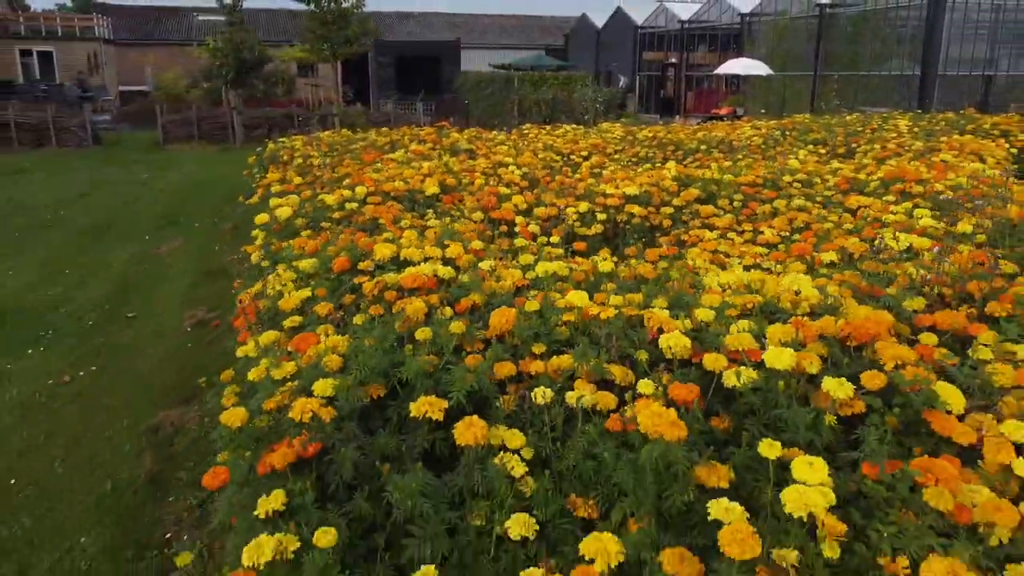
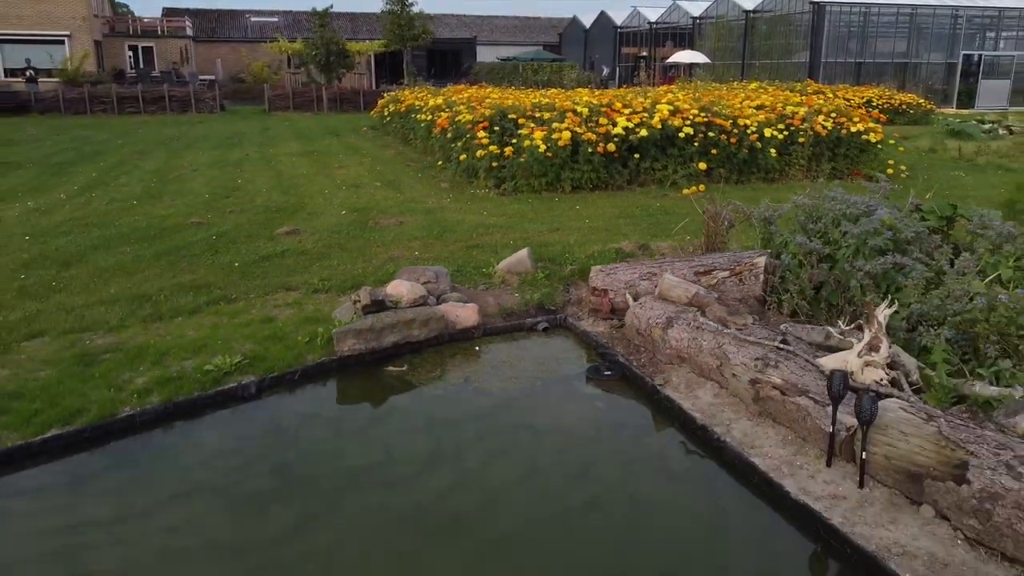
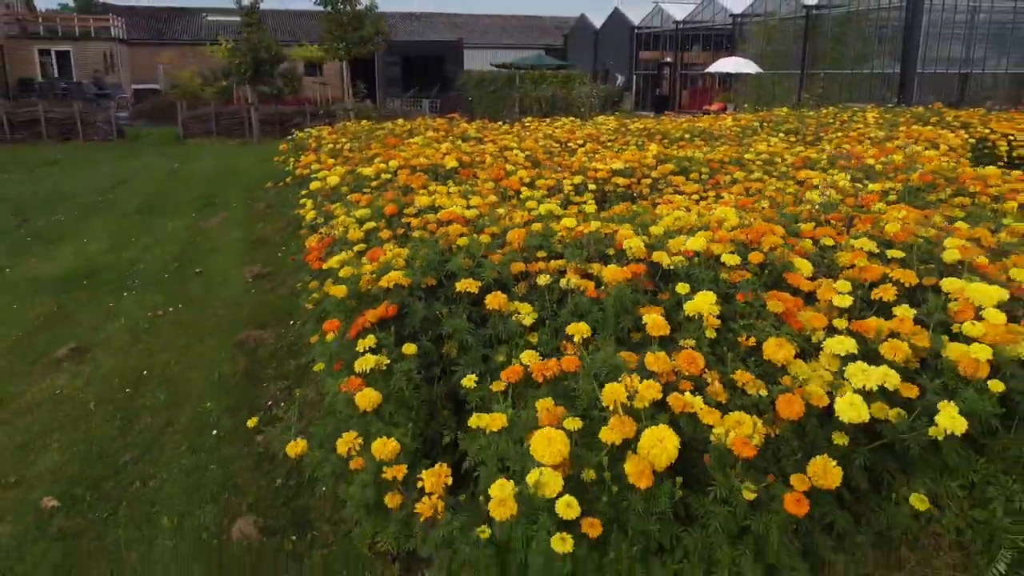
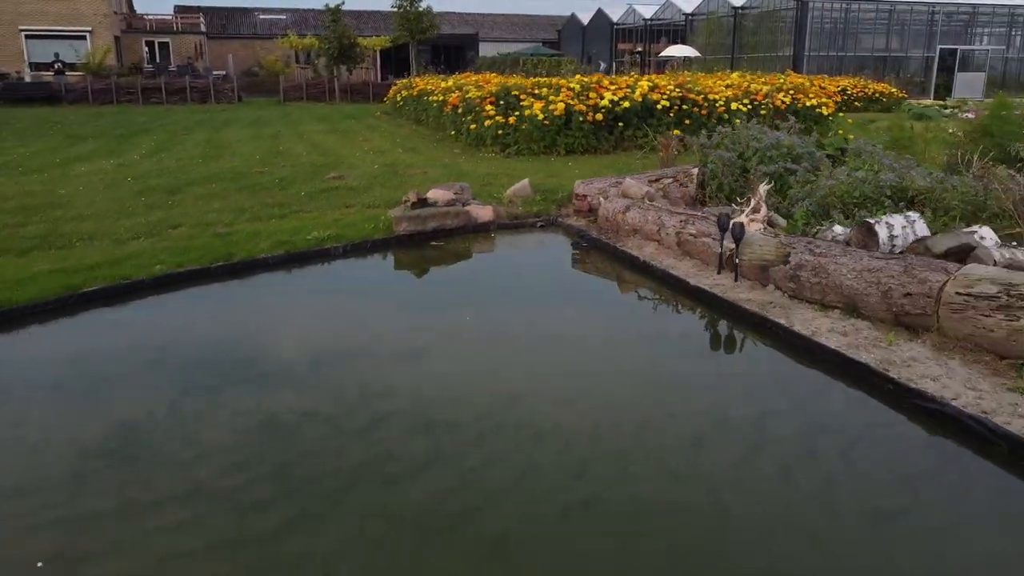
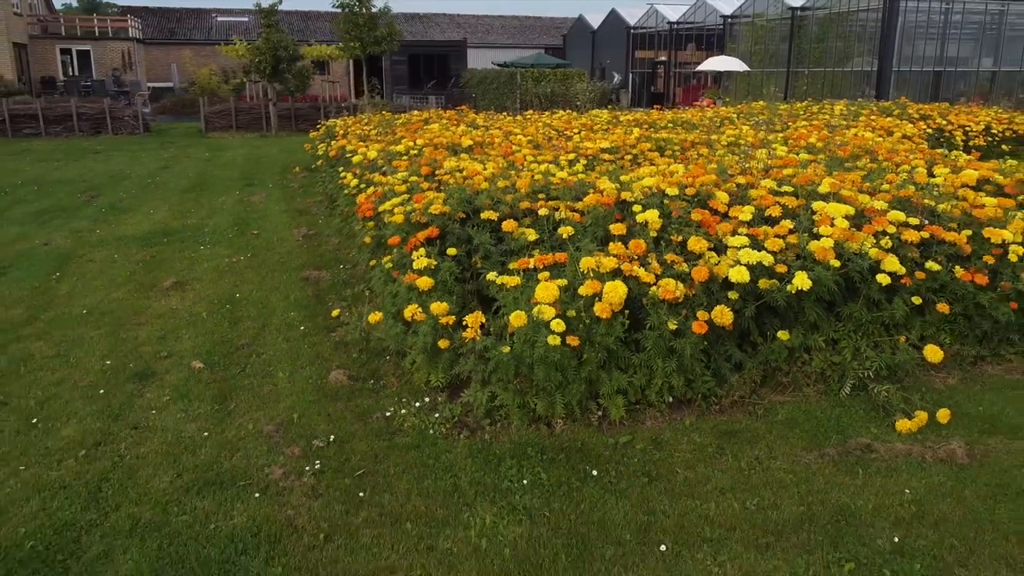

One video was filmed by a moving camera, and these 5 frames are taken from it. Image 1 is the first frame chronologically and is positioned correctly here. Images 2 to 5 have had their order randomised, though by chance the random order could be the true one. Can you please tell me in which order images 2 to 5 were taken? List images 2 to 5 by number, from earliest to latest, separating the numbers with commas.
3, 5, 2, 4
